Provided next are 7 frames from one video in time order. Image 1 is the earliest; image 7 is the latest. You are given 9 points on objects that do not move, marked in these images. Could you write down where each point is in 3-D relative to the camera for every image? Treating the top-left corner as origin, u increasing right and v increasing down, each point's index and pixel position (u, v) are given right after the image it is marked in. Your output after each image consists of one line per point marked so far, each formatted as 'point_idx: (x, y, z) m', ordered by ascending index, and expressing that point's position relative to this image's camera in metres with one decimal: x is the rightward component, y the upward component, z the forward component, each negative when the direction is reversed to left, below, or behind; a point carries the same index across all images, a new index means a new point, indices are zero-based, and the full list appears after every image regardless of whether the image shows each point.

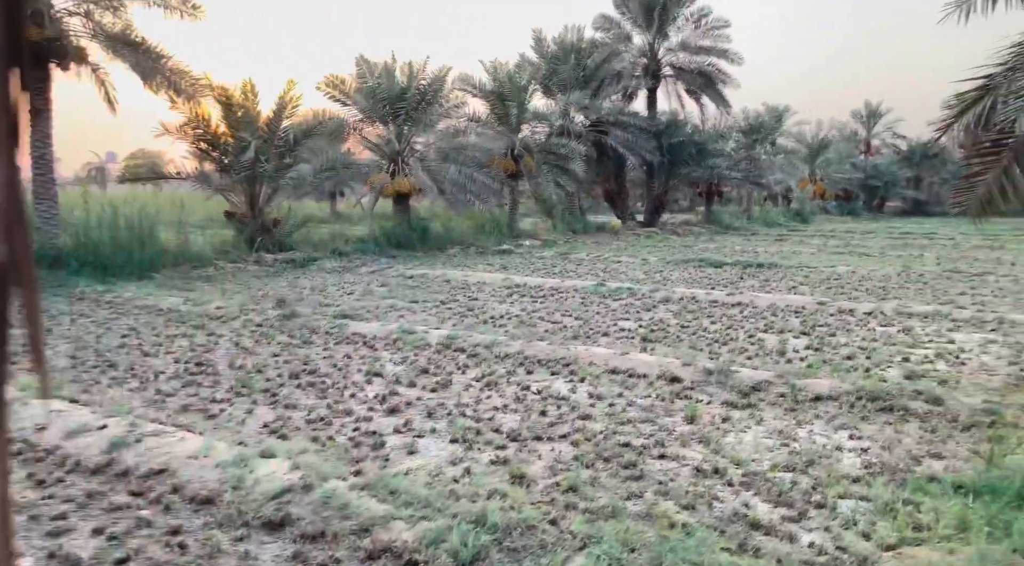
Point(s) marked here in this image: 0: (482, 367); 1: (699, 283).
0: (-0.2, -0.5, +4.8) m
1: (+2.6, 0.0, +11.0) m
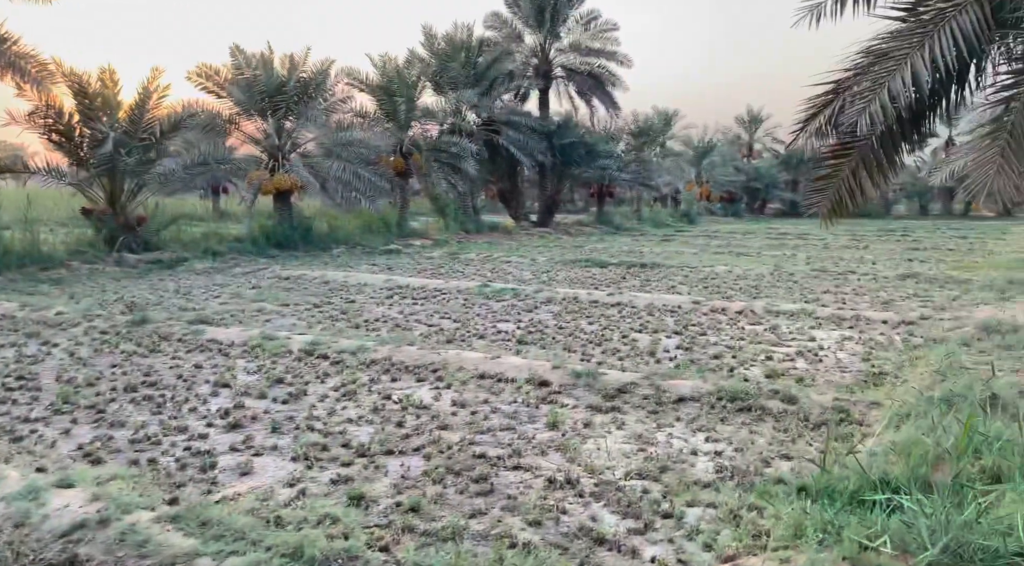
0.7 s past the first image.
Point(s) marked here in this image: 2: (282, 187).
0: (-0.9, -0.5, +4.6) m
1: (+1.0, 0.0, +11.1) m
2: (-3.9, +1.6, +14.1) m
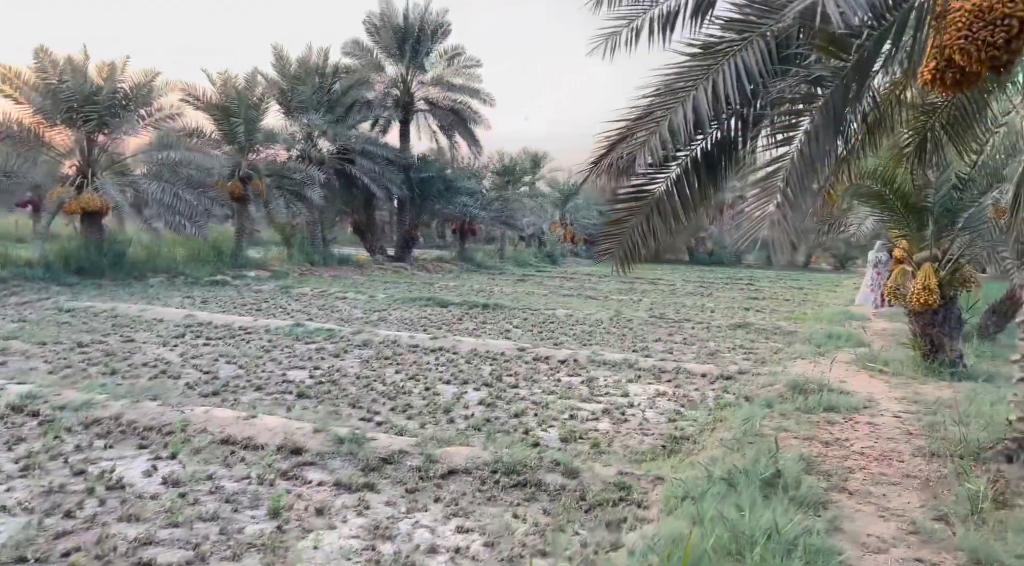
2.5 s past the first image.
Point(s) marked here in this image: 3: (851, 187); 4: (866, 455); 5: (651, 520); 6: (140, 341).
0: (-2.1, -0.7, +3.7) m
1: (-1.2, -0.5, +10.5) m
2: (-6.5, +1.2, +12.8) m
3: (+3.1, +0.9, +7.7) m
4: (+1.9, -0.9, +4.3) m
5: (+0.5, -0.9, +3.2) m
6: (-3.2, -0.5, +7.1) m
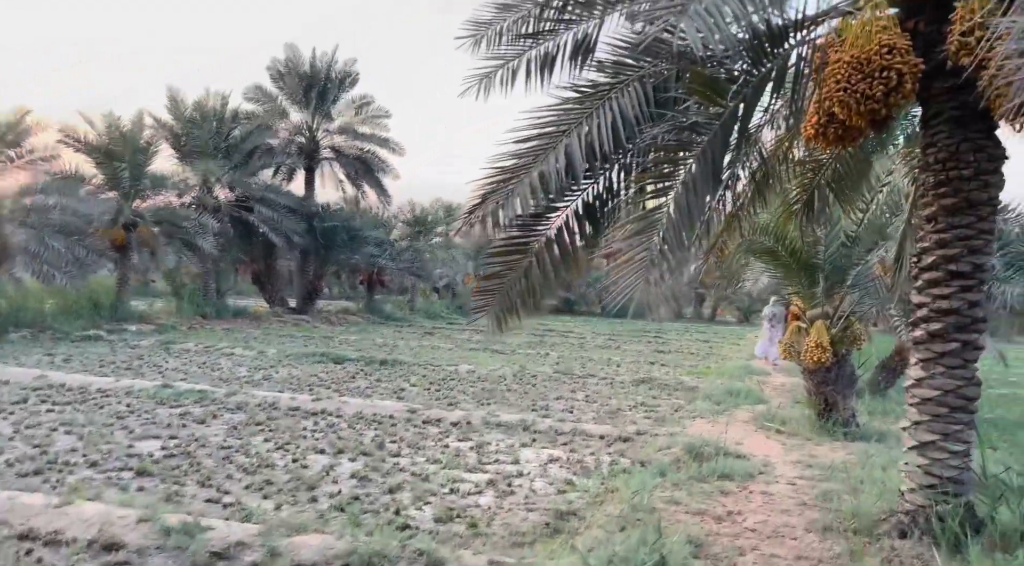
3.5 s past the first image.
0: (-2.7, -1.0, +3.0) m
1: (-2.5, -1.2, +9.9) m
2: (-8.0, +0.4, +11.7) m
3: (+2.1, +0.4, +7.6) m
4: (+1.2, -1.2, +4.0) m
5: (0.0, -1.2, +2.8) m
6: (-4.1, -1.0, +6.3) m
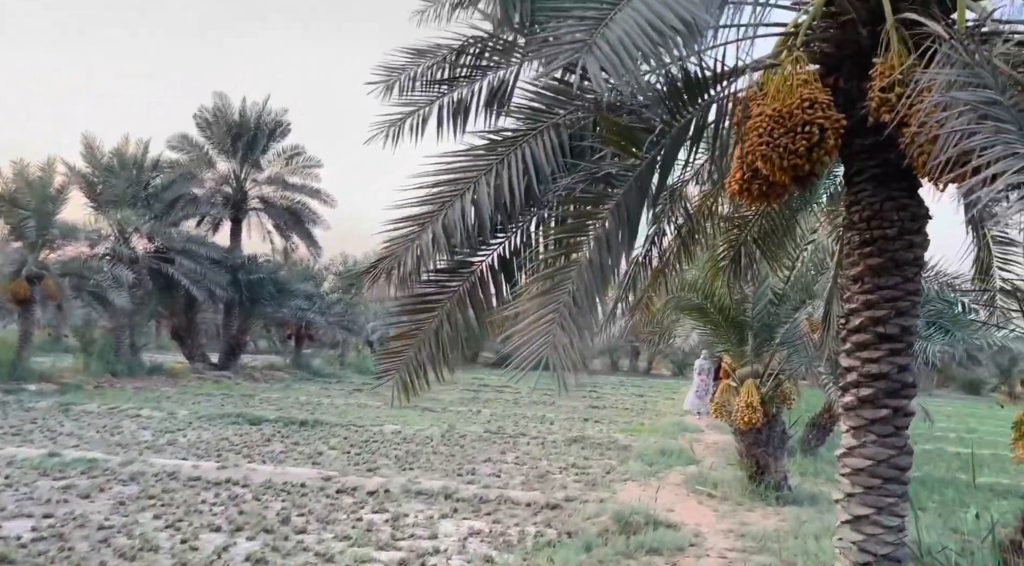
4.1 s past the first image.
0: (-3.0, -1.2, +2.4) m
1: (-3.4, -1.8, +9.3) m
2: (-9.0, -0.4, +10.7) m
3: (+1.4, -0.2, +7.4) m
4: (+0.8, -1.5, +3.7) m
5: (-0.3, -1.4, +2.4) m
6: (-4.7, -1.4, +5.6) m
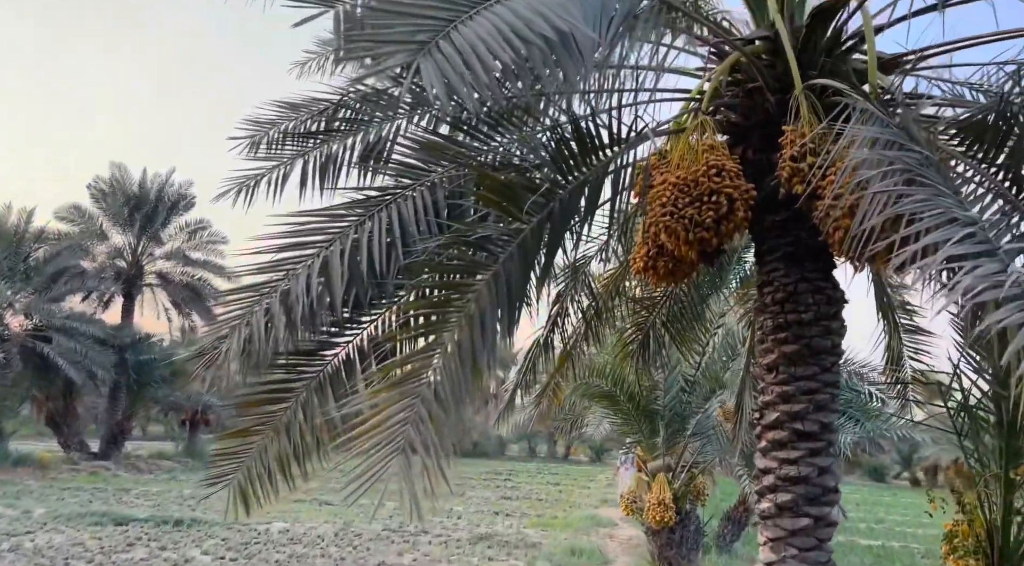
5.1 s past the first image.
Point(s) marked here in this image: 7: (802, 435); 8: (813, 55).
0: (-3.4, -1.3, +1.5) m
1: (-4.4, -2.6, +8.1) m
2: (-10.1, -1.2, +9.2) m
3: (+0.6, -0.9, +6.9) m
4: (+0.3, -1.8, +3.0) m
5: (-0.7, -1.6, +1.6) m
6: (-5.4, -1.8, +4.4) m
7: (+1.3, -0.7, +3.6) m
8: (+1.4, +1.0, +3.7) m
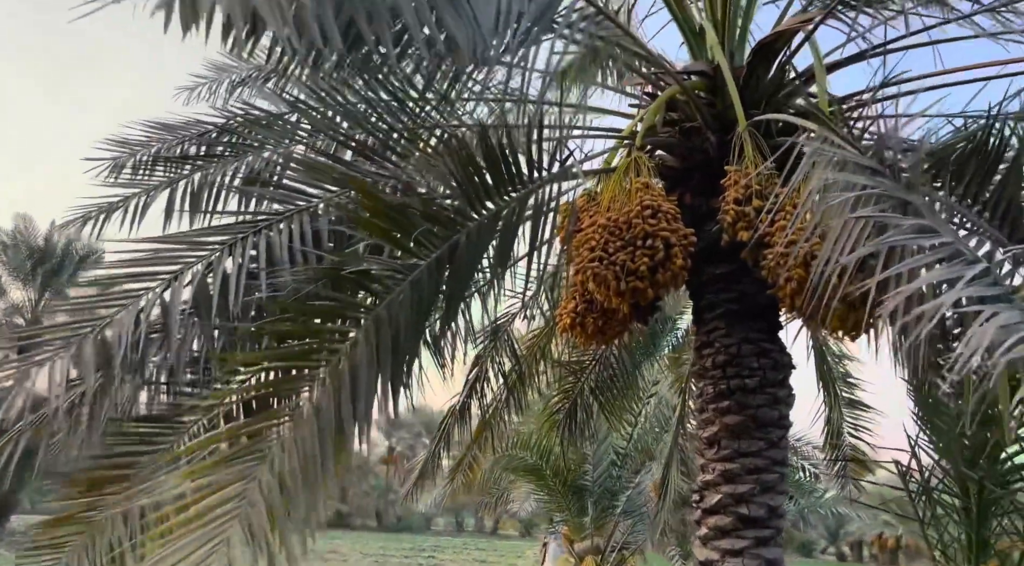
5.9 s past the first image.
0: (-3.6, -1.2, +0.6) m
1: (-5.2, -3.1, +7.0) m
2: (-10.9, -1.6, +7.7) m
3: (-0.1, -1.4, +6.3) m
4: (-0.1, -2.0, +2.4) m
5: (-0.9, -1.6, +0.9) m
6: (-5.8, -1.9, +3.3) m
7: (+0.9, -0.9, +3.1) m
8: (+1.0, +0.8, +3.4) m
